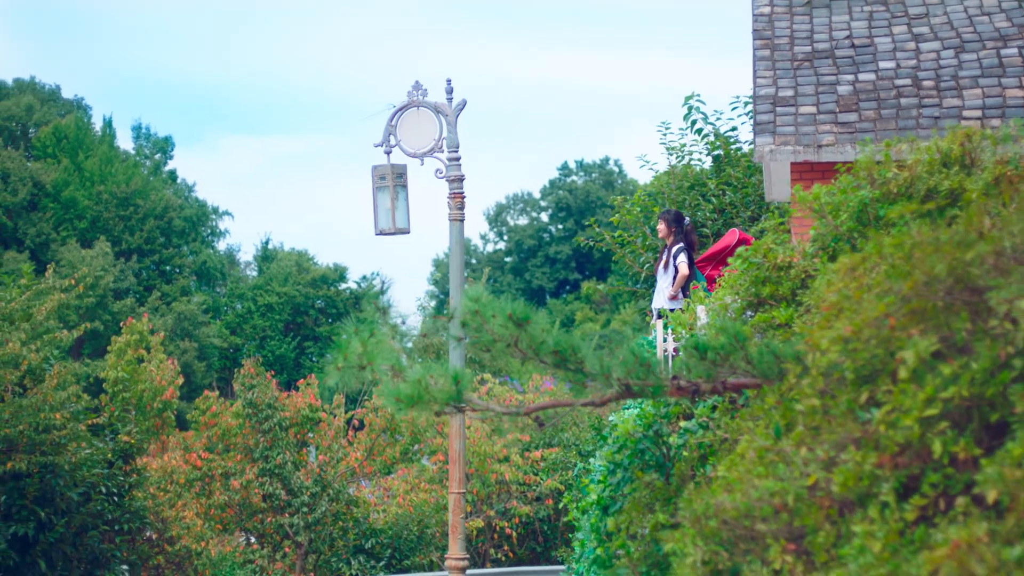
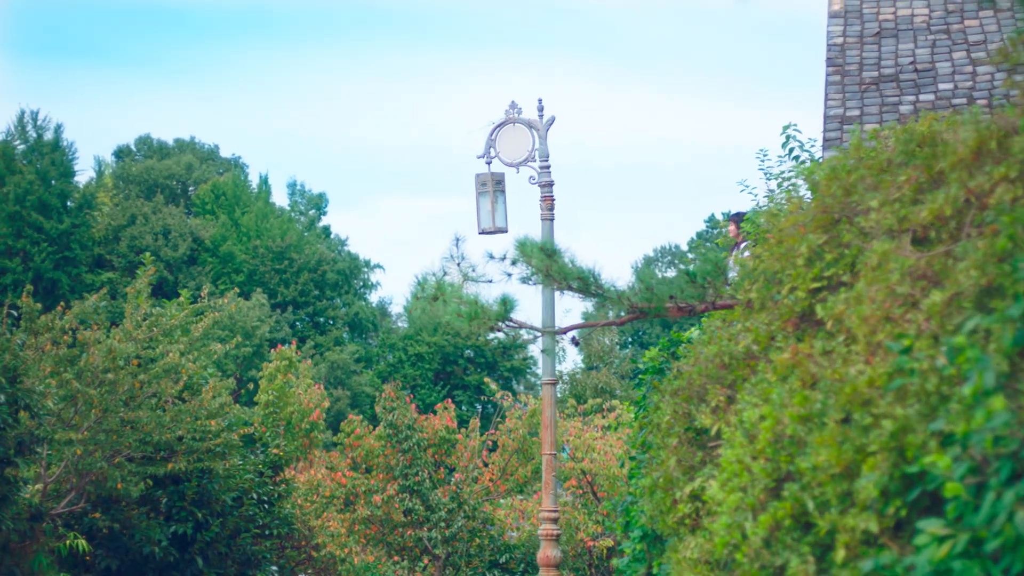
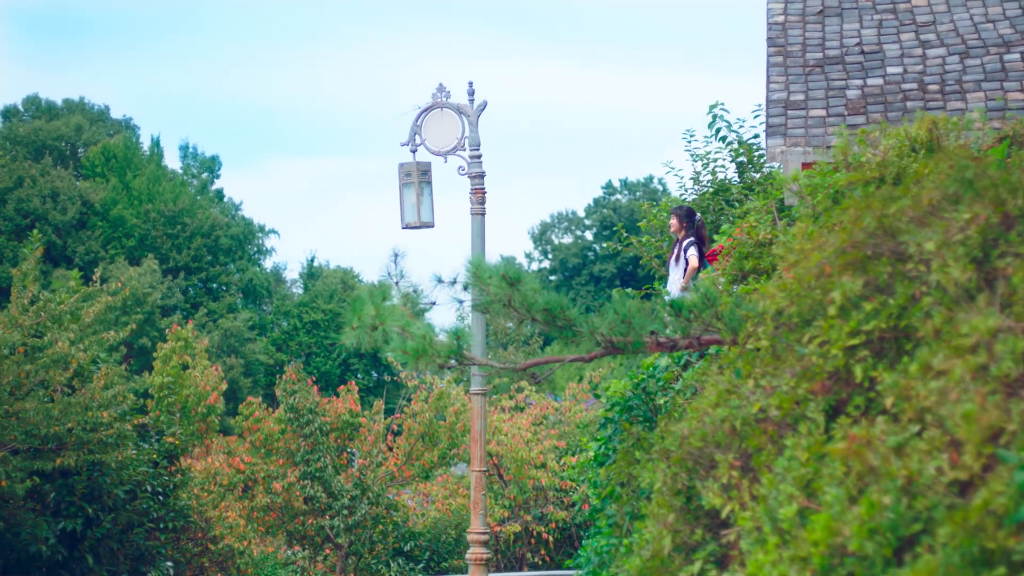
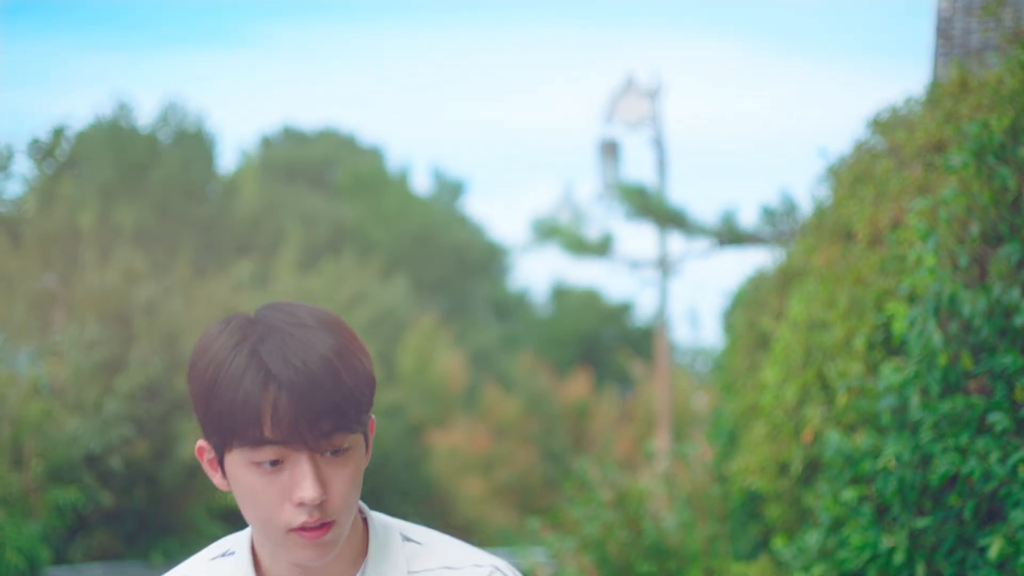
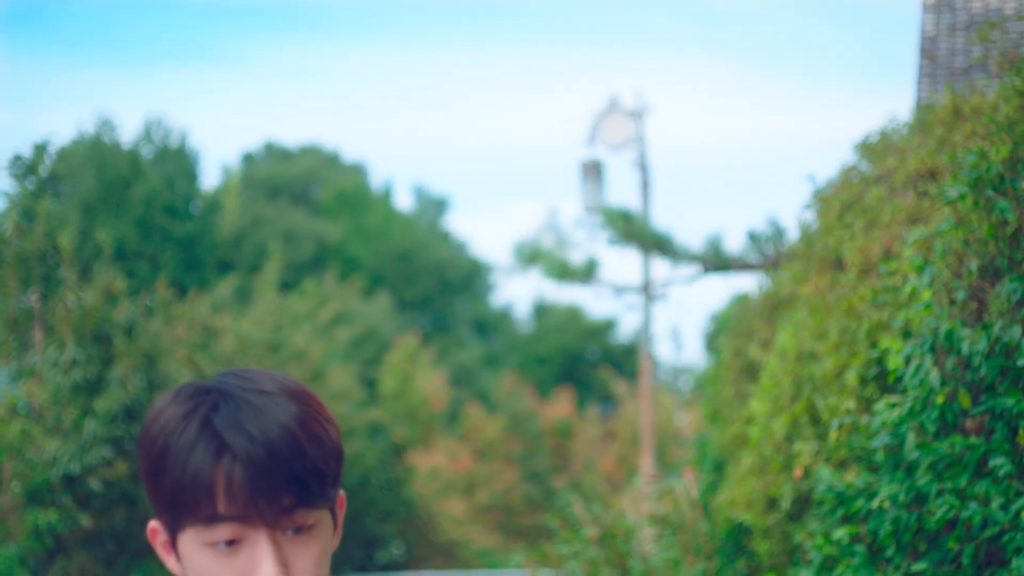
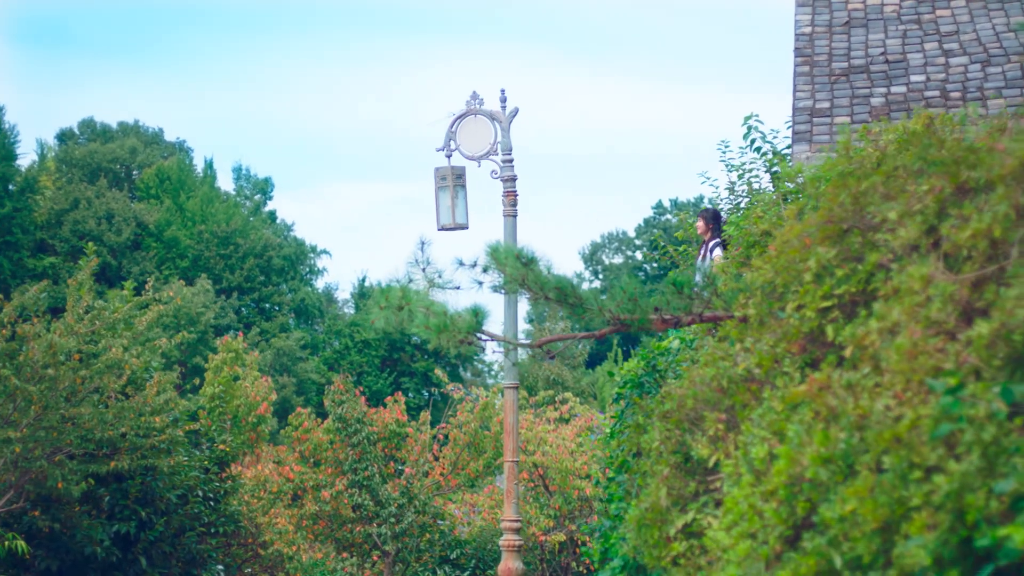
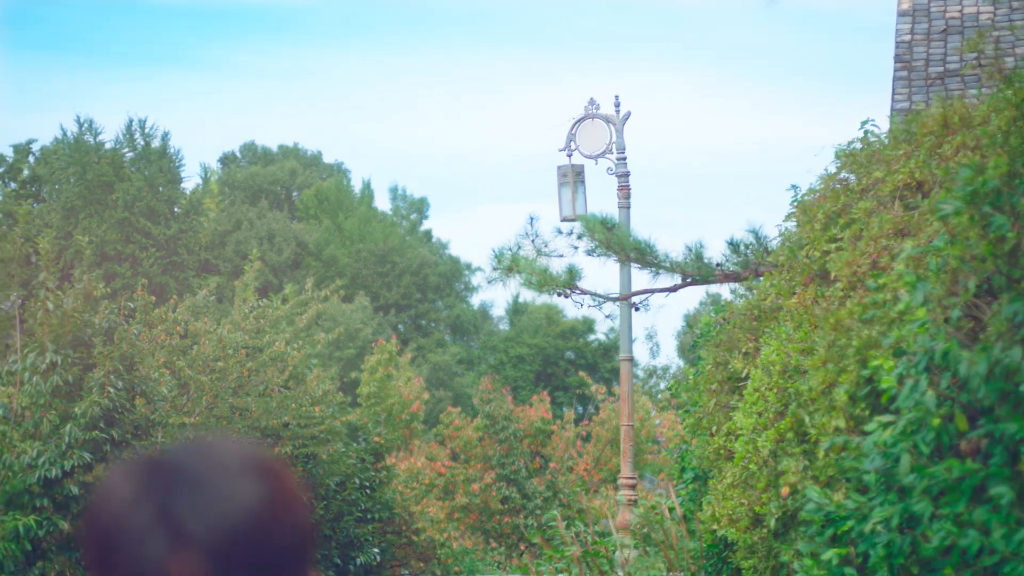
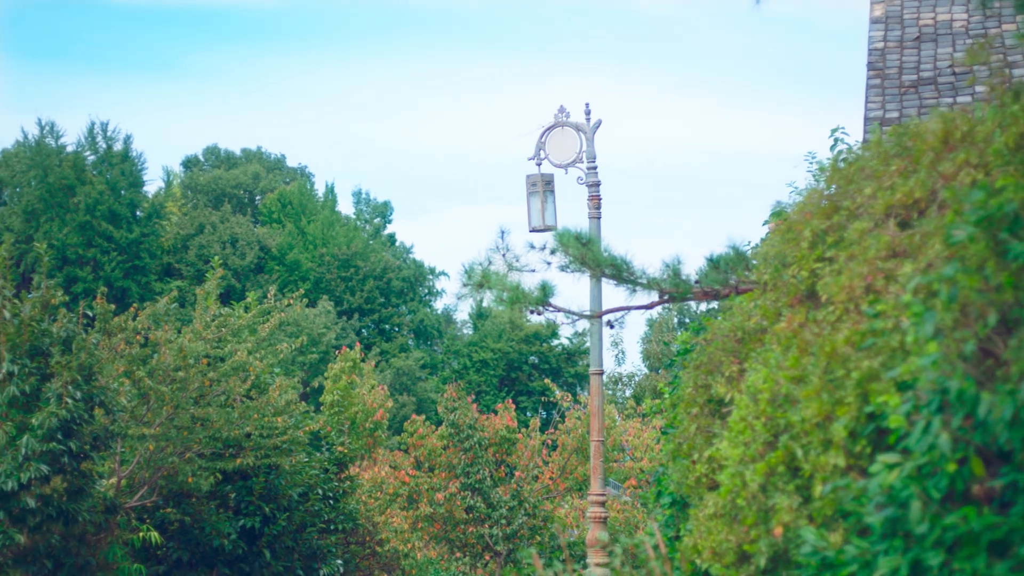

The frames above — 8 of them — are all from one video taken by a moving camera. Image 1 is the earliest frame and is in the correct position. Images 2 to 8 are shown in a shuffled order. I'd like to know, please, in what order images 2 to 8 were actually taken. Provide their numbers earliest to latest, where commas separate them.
3, 6, 2, 8, 7, 5, 4
